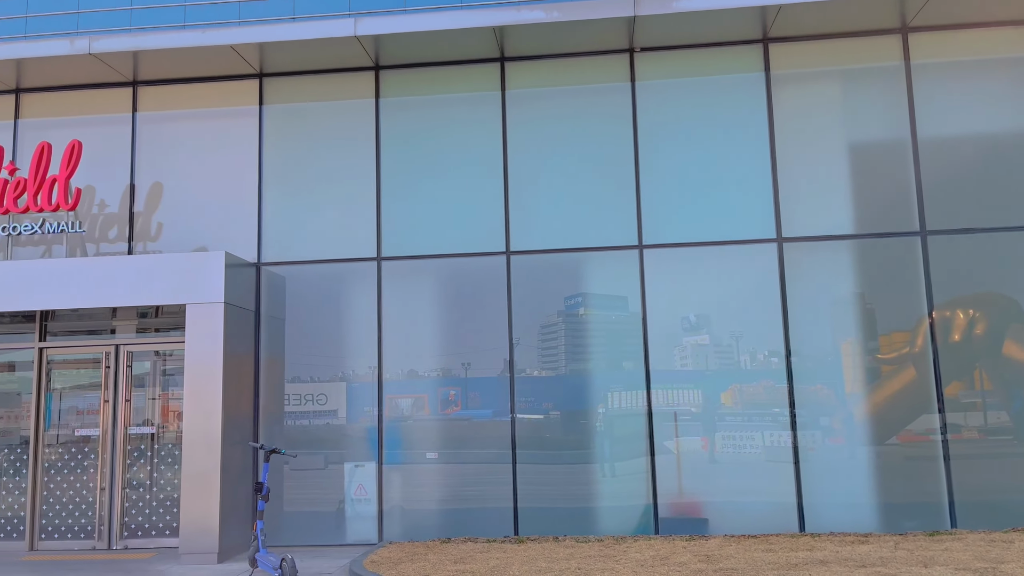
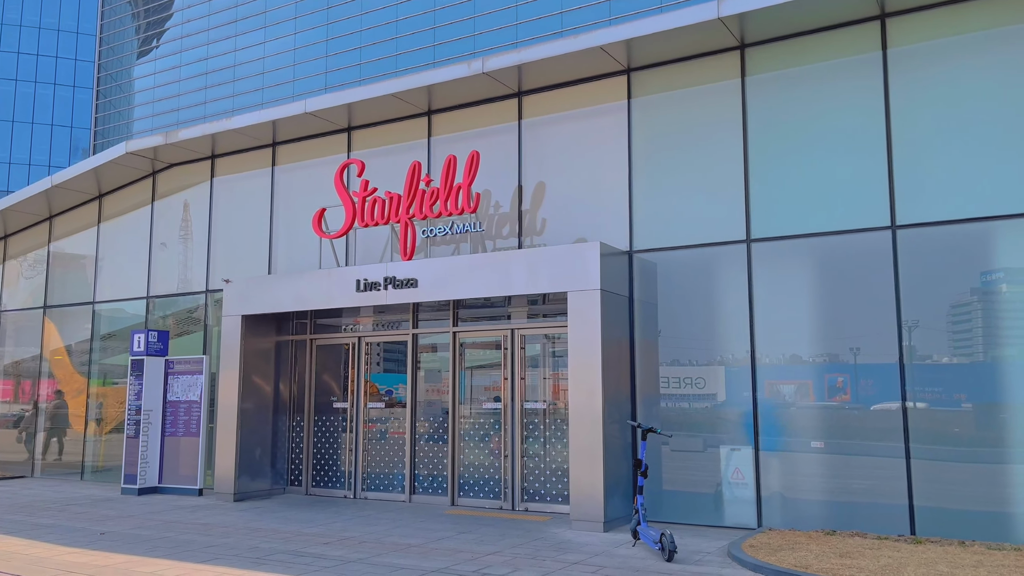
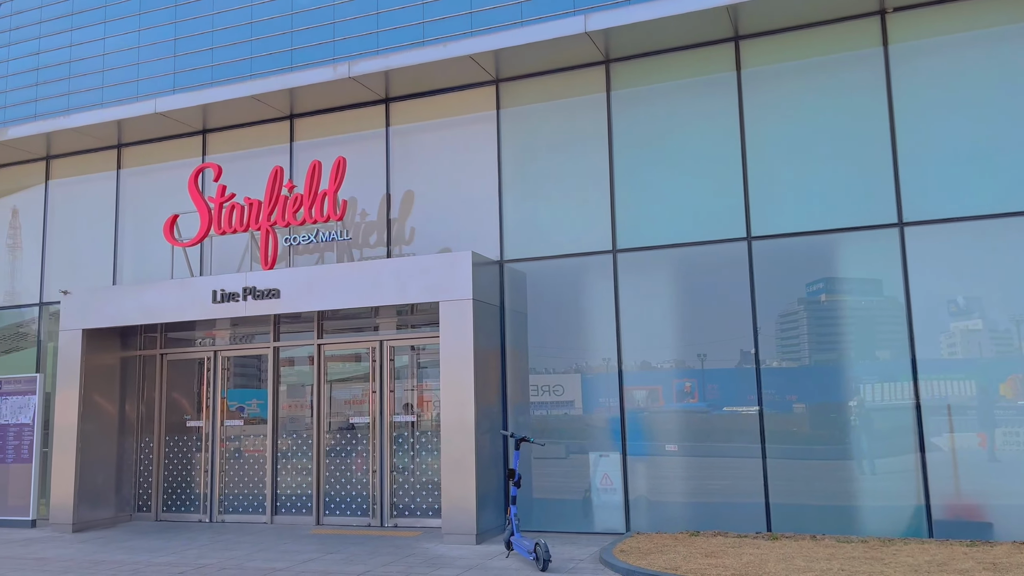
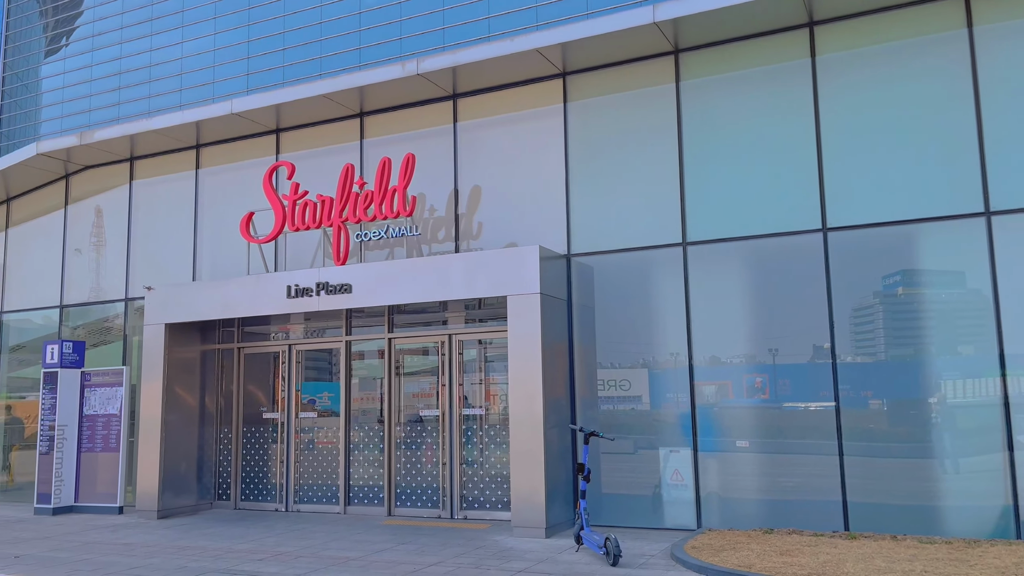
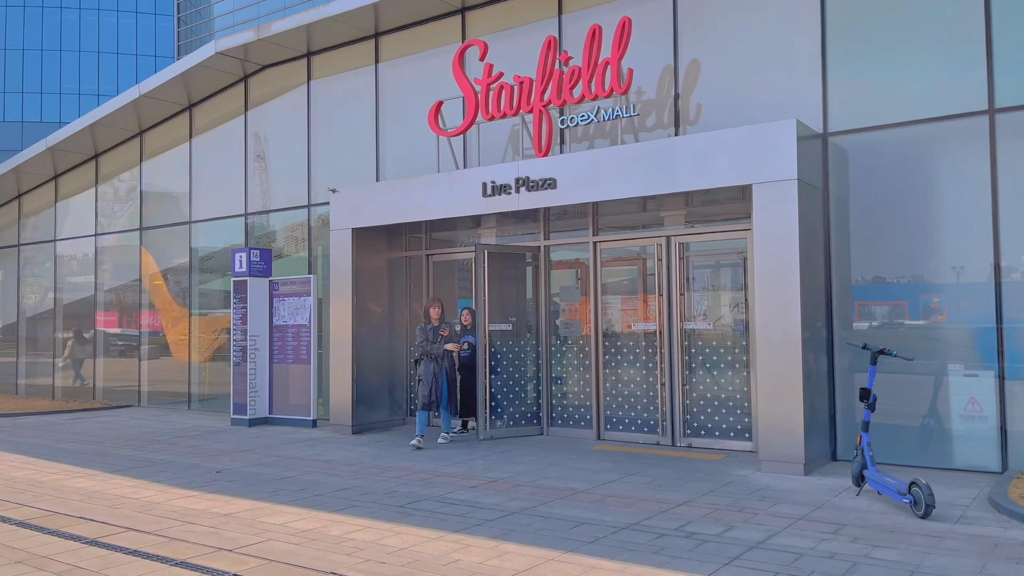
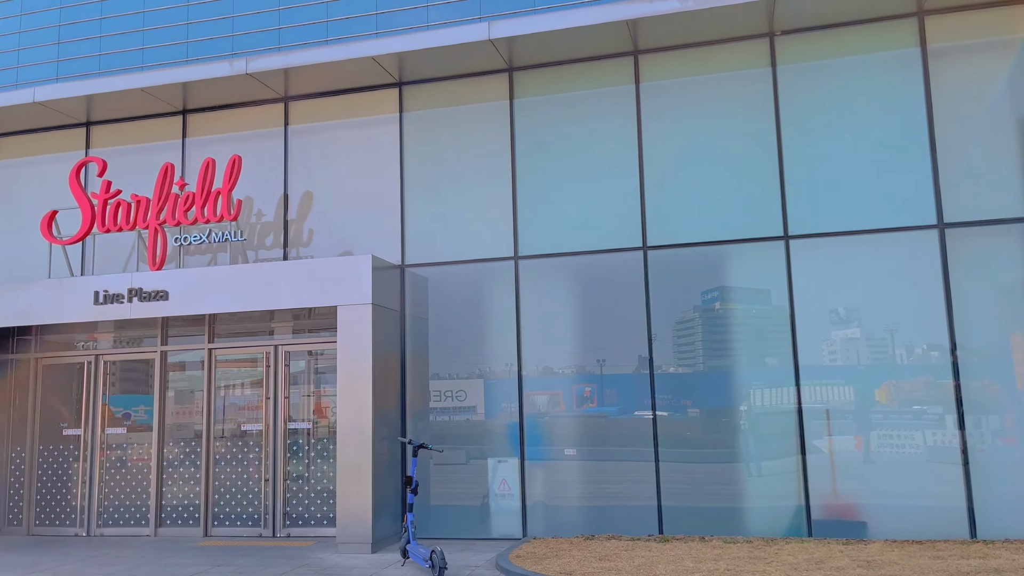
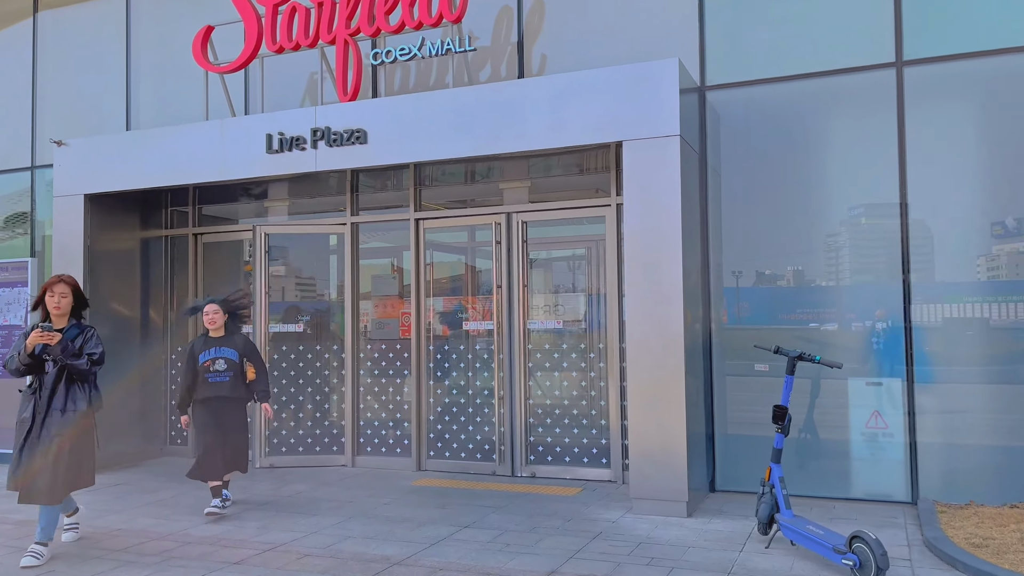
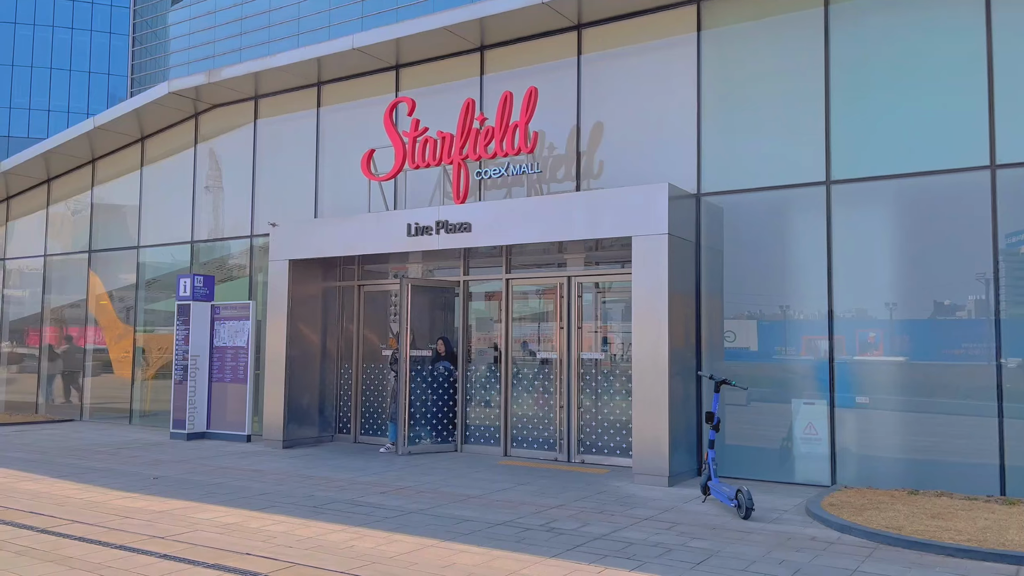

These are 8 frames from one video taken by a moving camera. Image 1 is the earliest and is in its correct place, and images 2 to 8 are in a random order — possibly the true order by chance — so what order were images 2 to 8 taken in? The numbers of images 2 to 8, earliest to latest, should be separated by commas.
6, 3, 4, 2, 8, 5, 7
